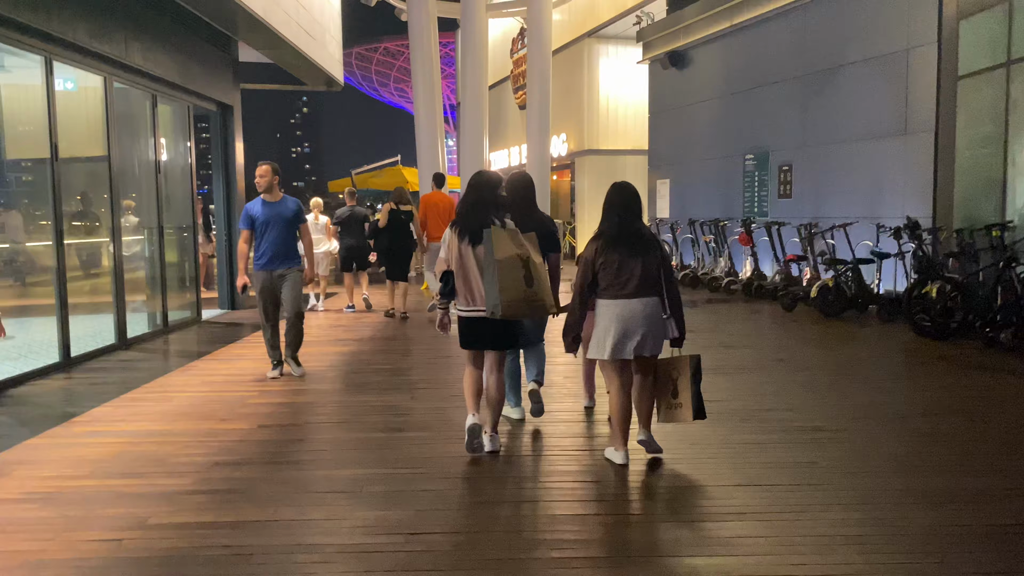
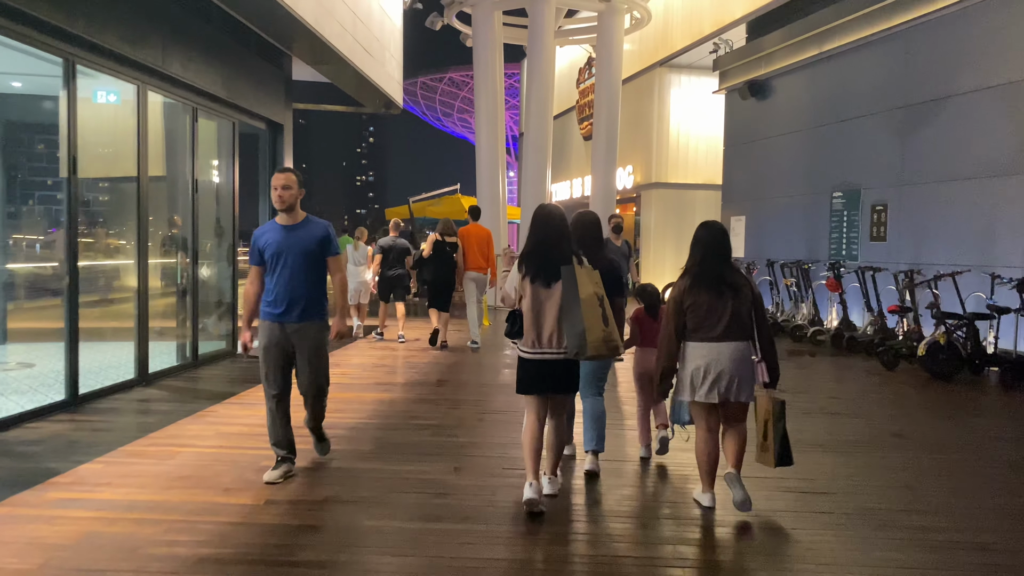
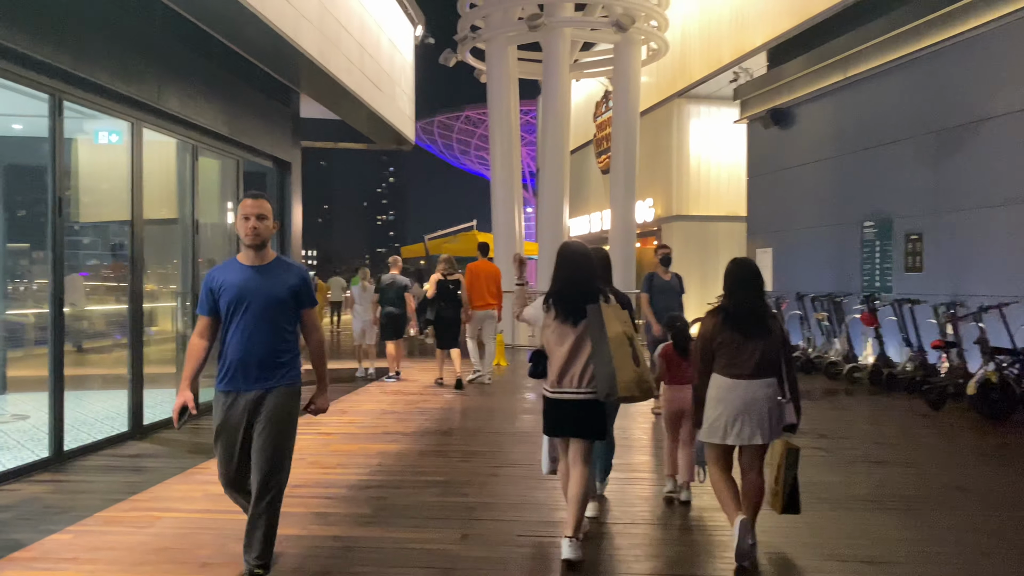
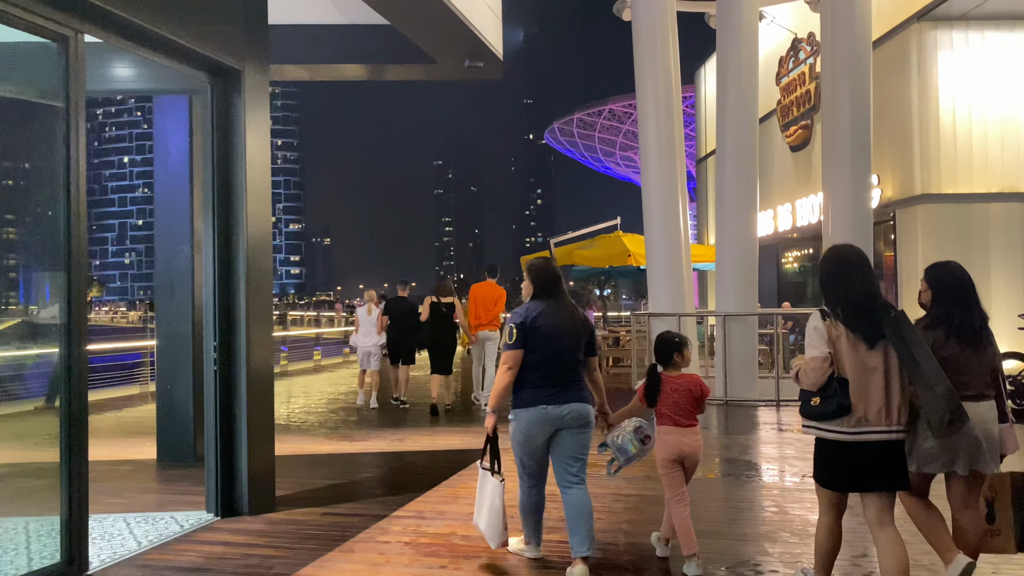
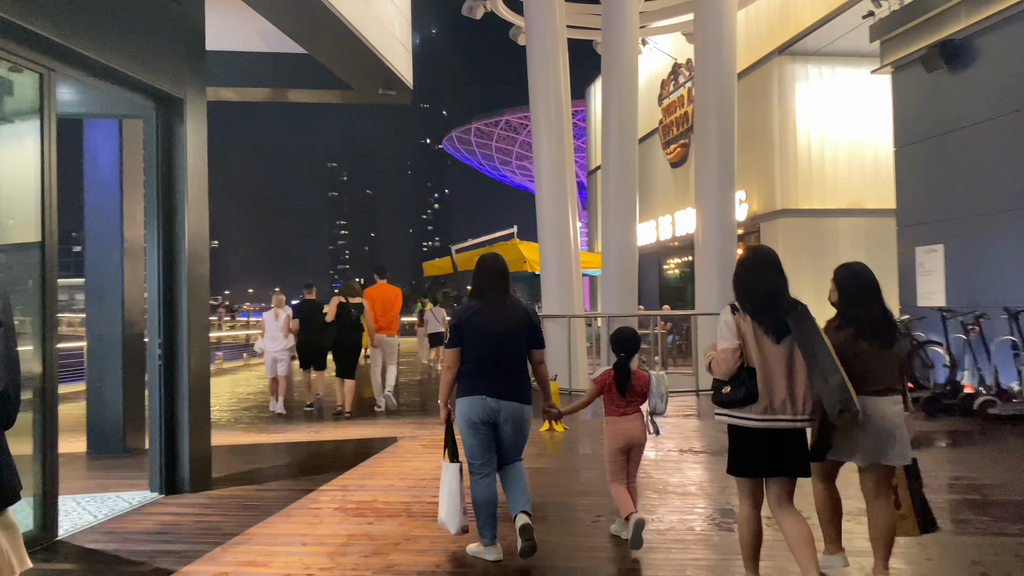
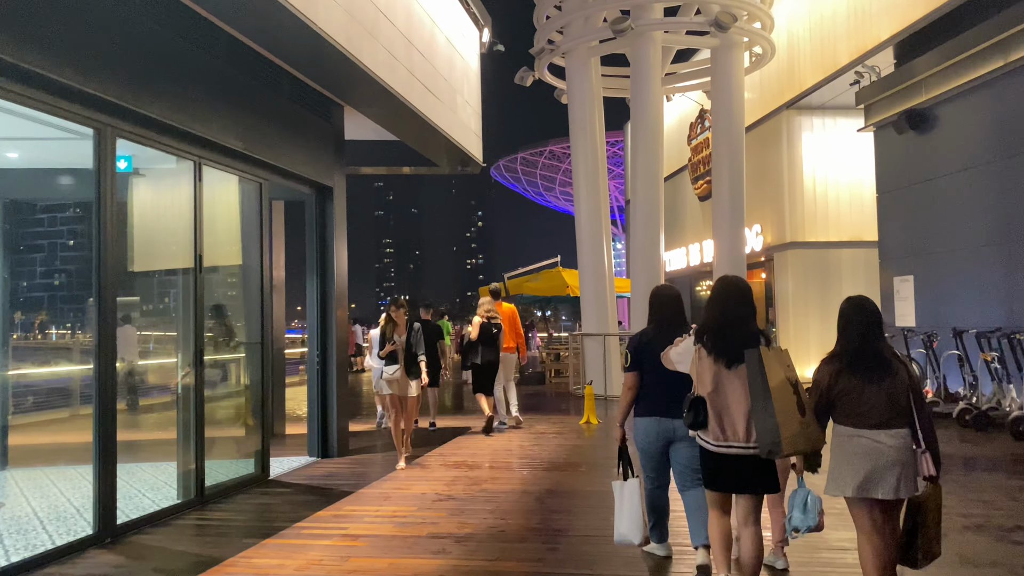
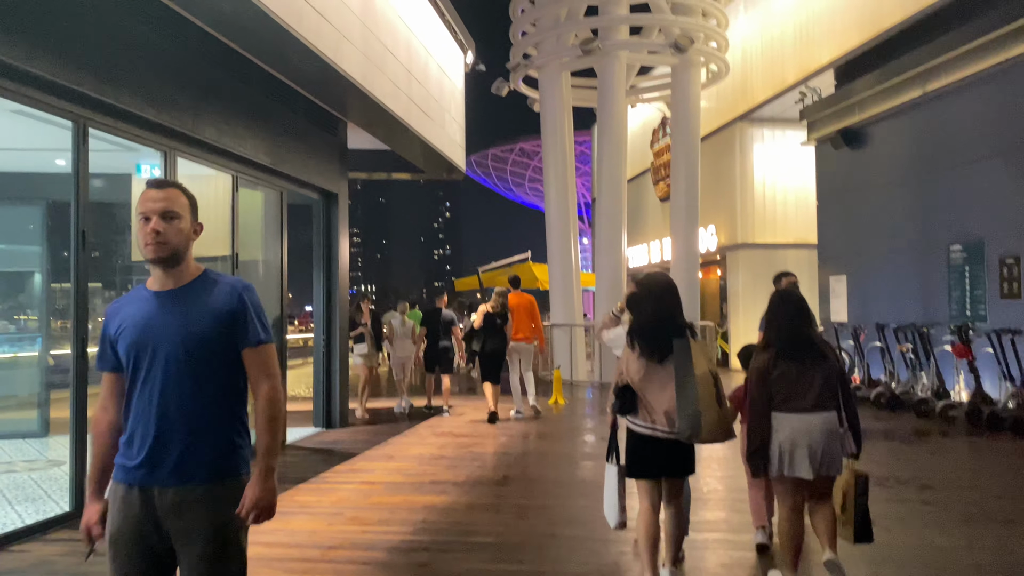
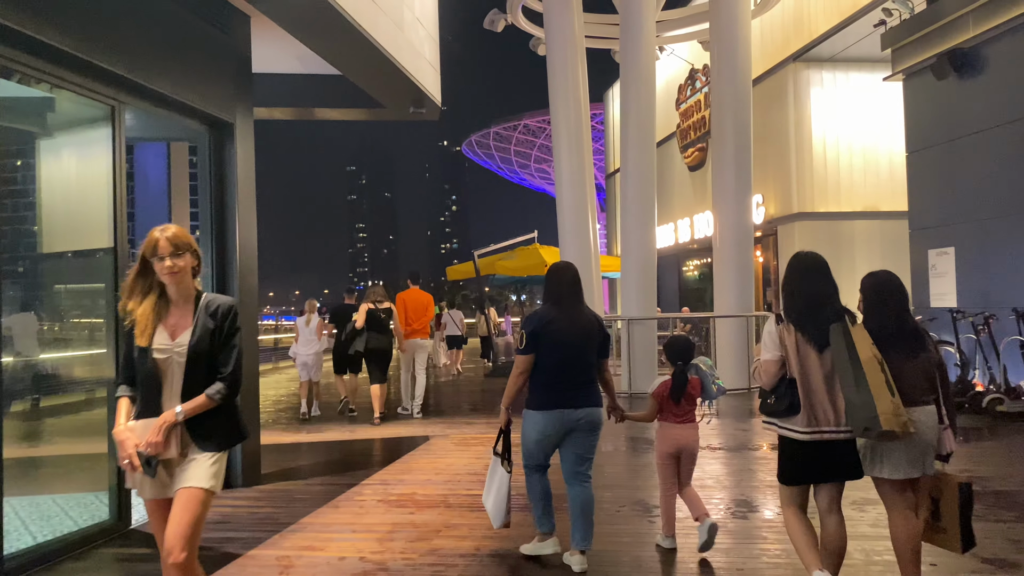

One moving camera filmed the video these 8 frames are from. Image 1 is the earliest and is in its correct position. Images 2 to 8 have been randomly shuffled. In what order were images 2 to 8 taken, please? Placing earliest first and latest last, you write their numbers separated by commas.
2, 3, 7, 6, 8, 5, 4
